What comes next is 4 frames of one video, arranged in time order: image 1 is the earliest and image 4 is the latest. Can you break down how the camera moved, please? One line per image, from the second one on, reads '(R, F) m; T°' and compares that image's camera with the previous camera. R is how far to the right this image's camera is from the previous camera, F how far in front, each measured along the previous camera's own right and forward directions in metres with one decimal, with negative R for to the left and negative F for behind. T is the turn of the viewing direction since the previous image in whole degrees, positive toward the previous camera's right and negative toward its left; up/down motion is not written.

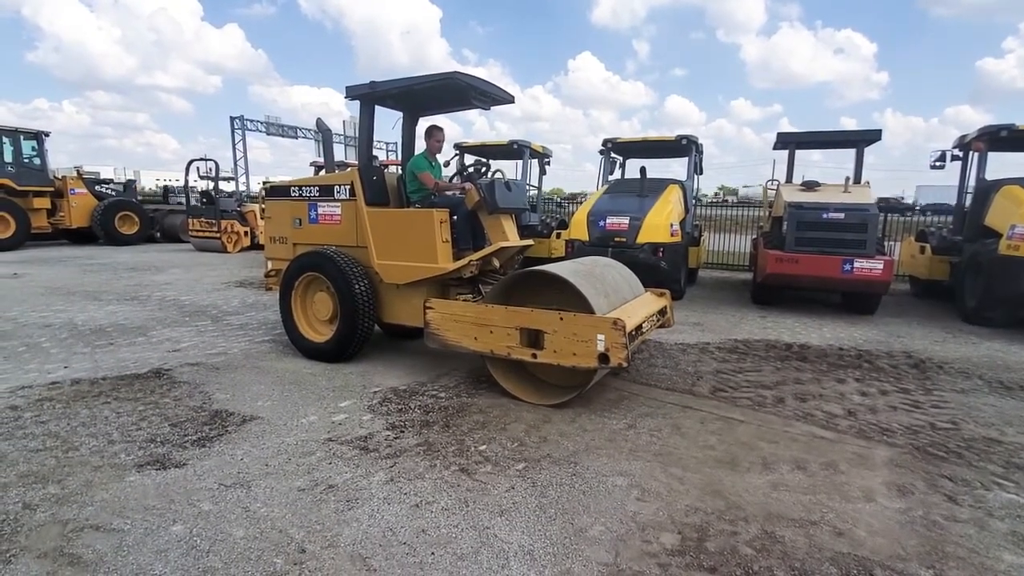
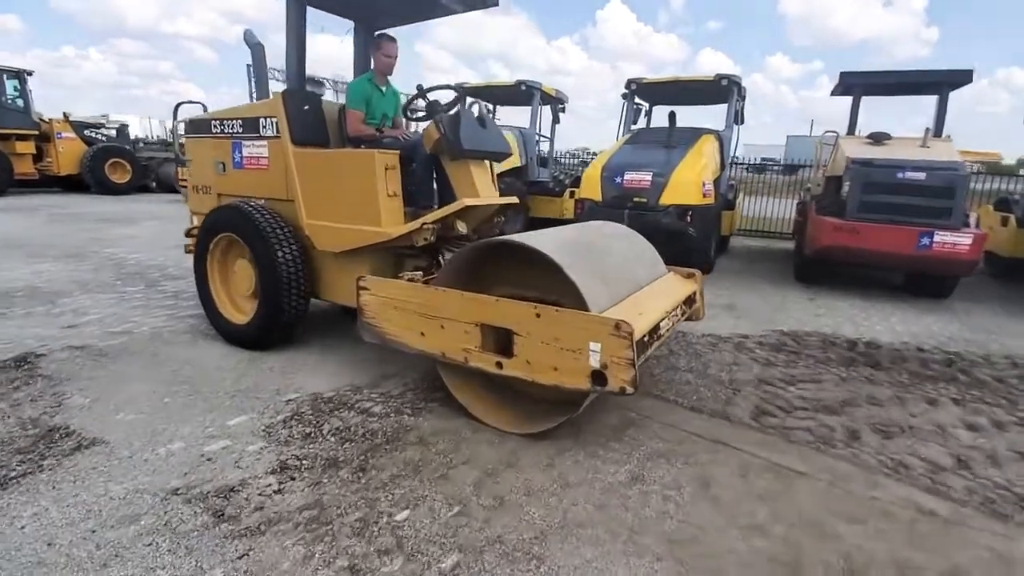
(+0.3, +1.3) m; -2°
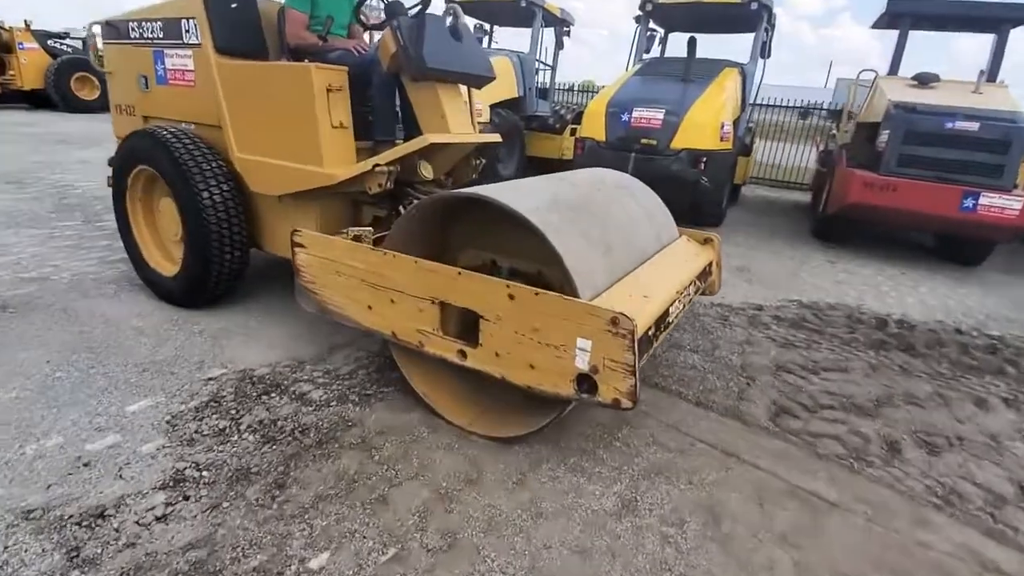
(+0.1, +0.6) m; 0°
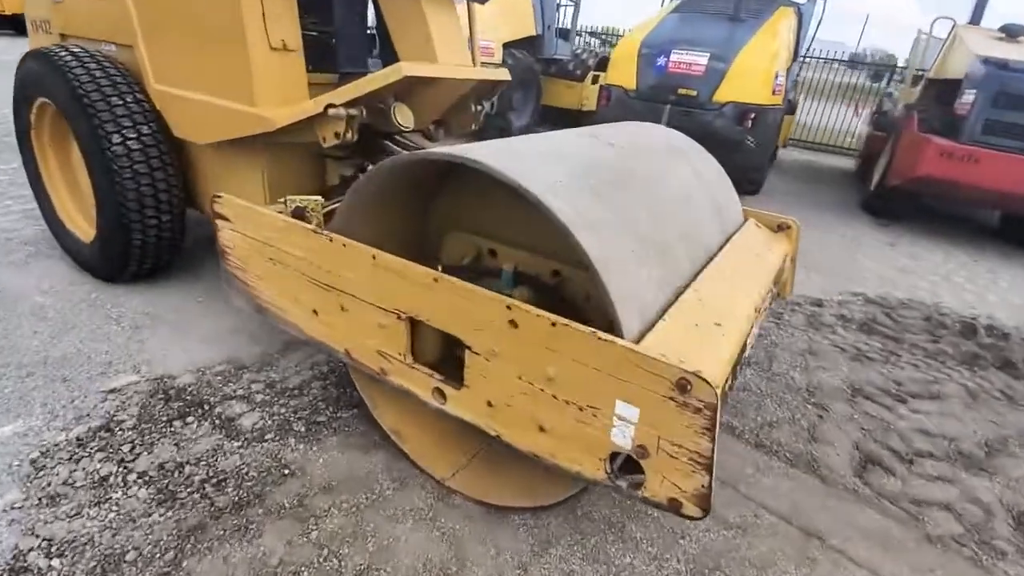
(0.0, +0.7) m; -1°
